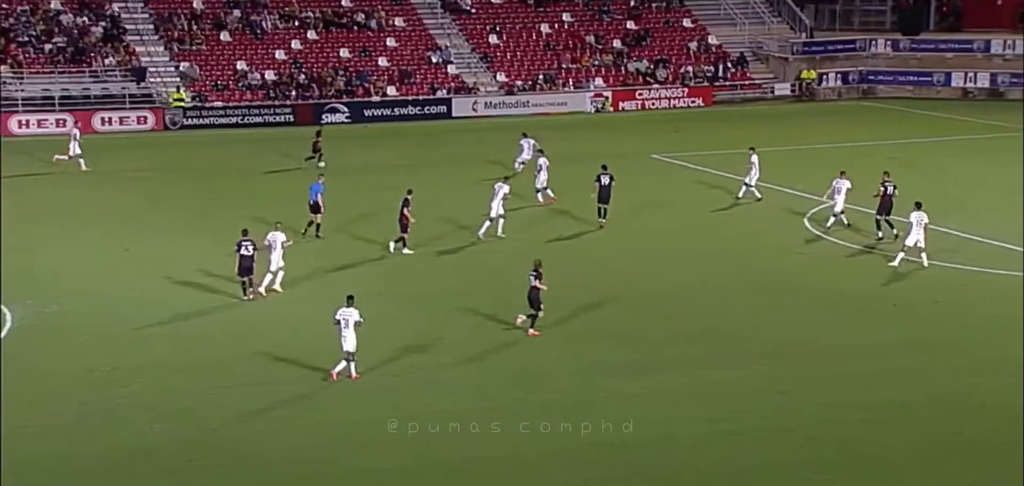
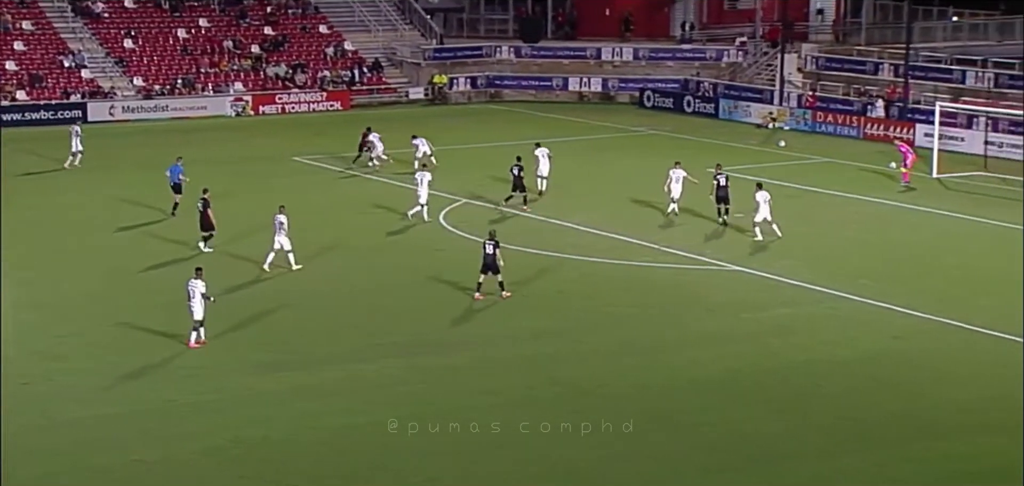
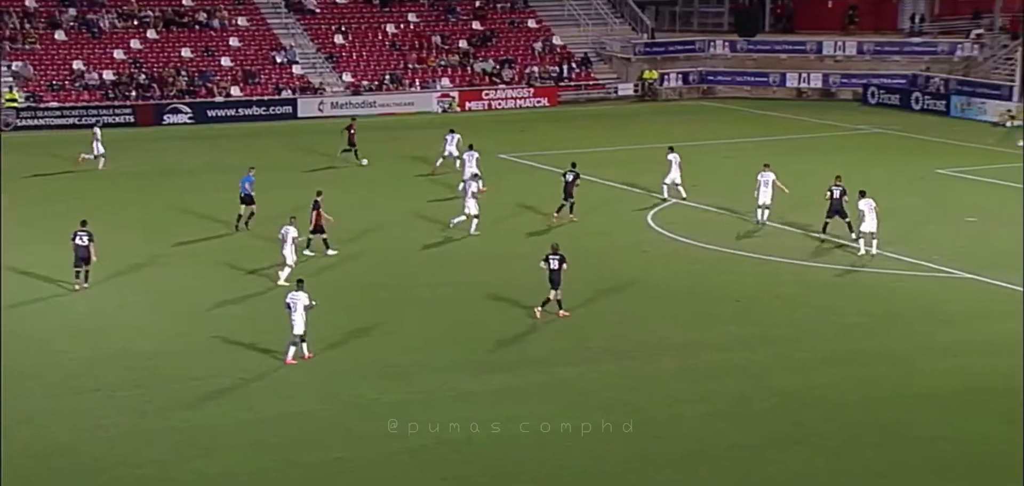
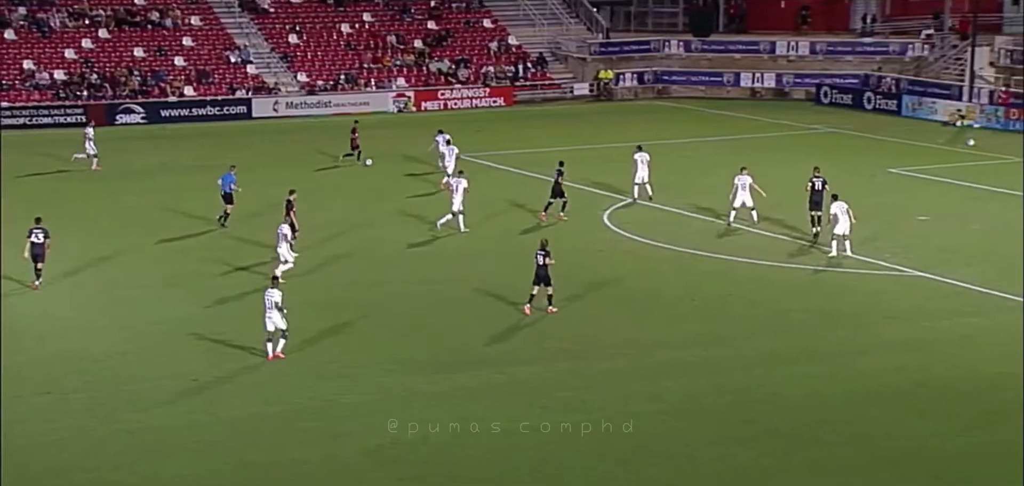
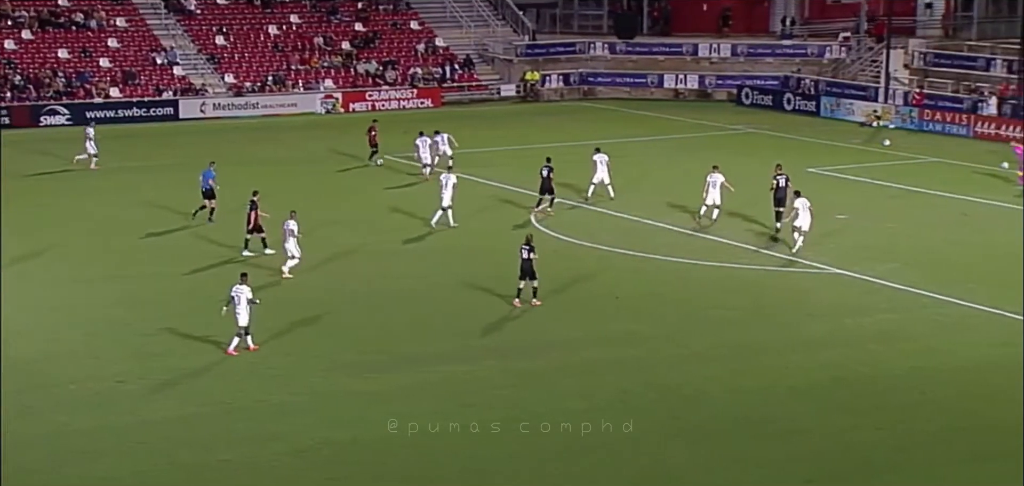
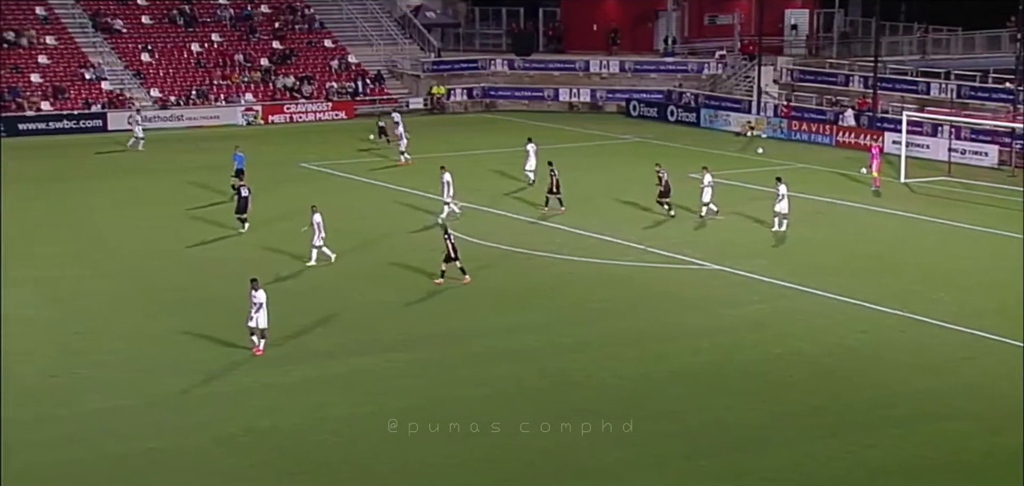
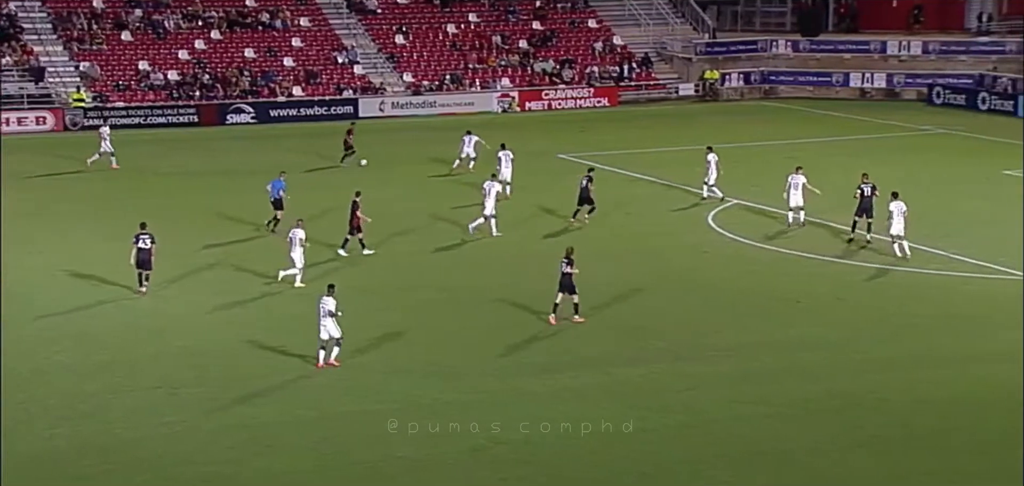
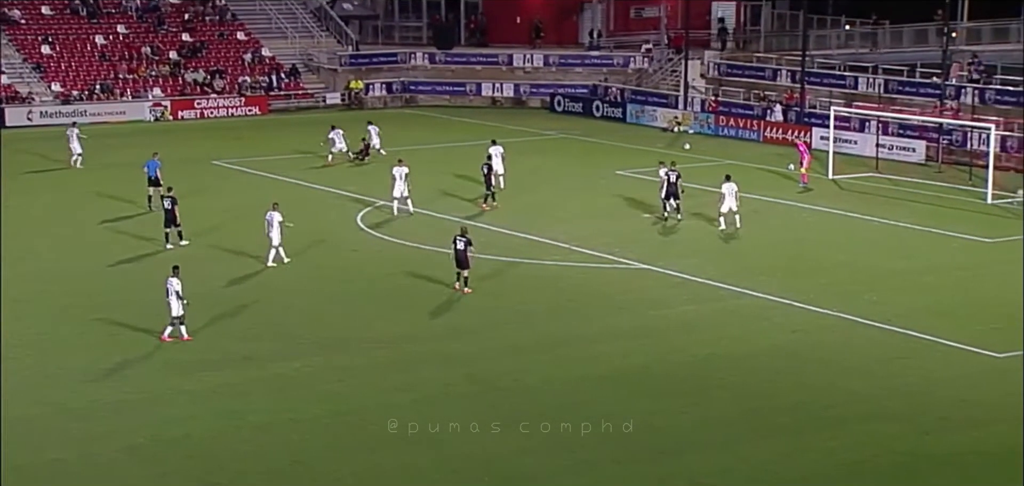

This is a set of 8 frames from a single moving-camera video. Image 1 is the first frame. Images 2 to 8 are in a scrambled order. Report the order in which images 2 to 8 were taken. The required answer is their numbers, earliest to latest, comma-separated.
7, 3, 4, 5, 2, 8, 6
